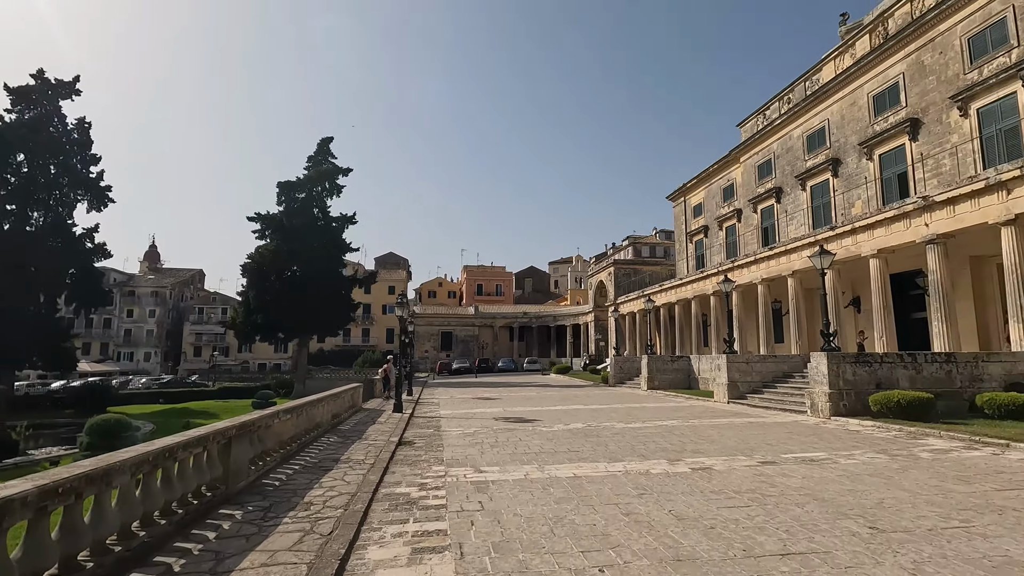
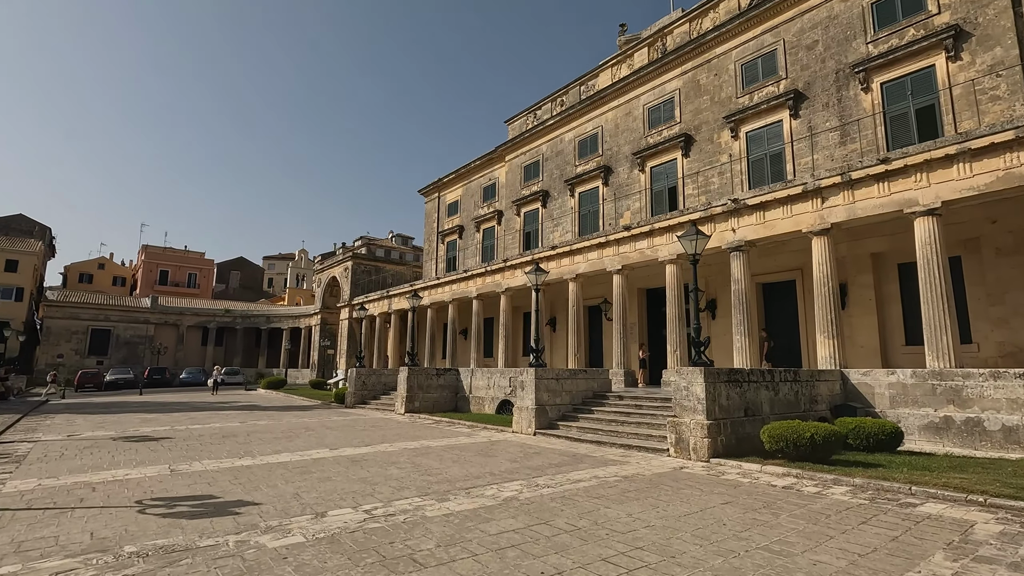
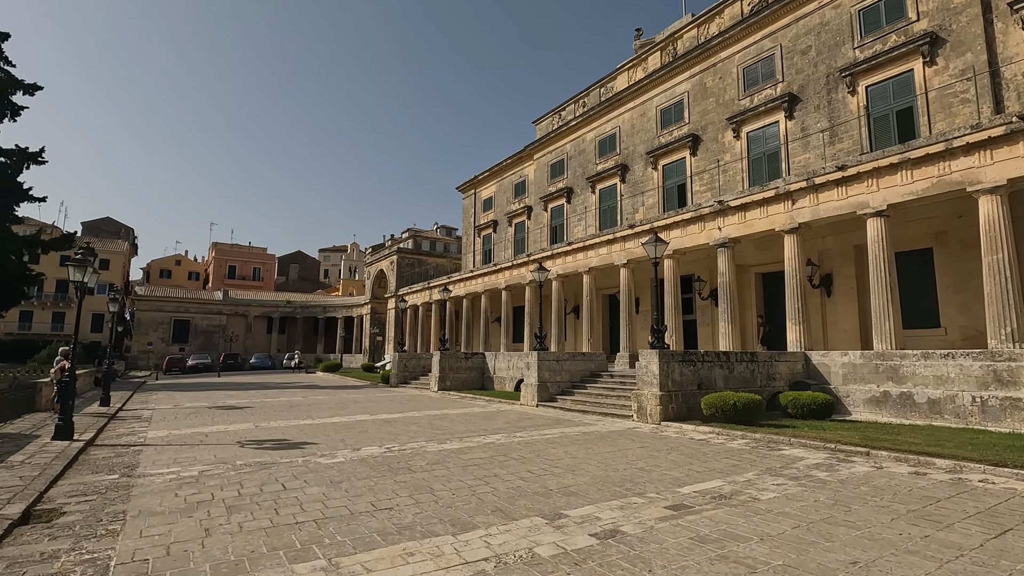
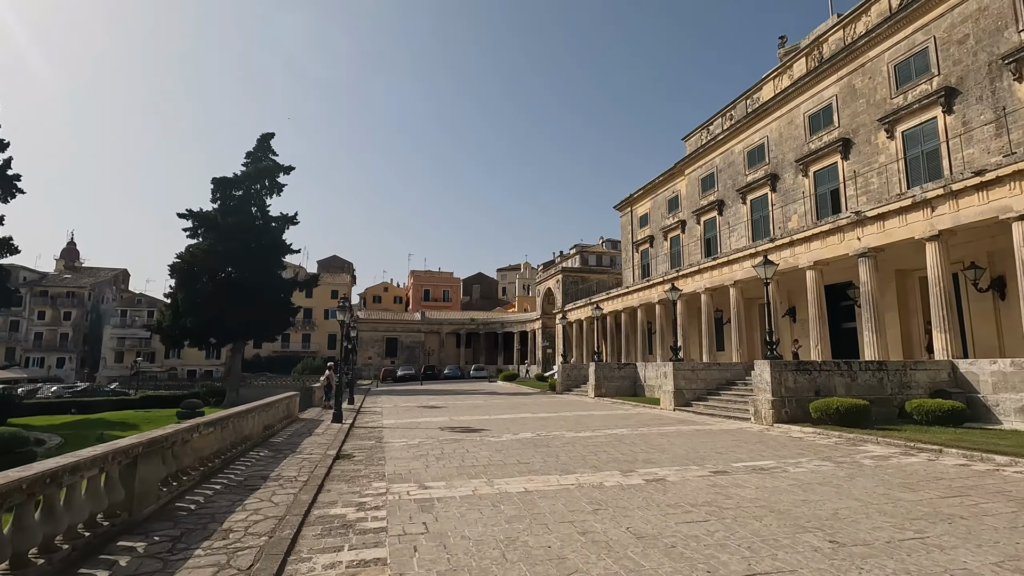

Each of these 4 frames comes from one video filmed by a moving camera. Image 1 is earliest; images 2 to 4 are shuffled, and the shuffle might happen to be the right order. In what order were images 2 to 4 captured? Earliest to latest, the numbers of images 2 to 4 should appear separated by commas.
4, 3, 2
